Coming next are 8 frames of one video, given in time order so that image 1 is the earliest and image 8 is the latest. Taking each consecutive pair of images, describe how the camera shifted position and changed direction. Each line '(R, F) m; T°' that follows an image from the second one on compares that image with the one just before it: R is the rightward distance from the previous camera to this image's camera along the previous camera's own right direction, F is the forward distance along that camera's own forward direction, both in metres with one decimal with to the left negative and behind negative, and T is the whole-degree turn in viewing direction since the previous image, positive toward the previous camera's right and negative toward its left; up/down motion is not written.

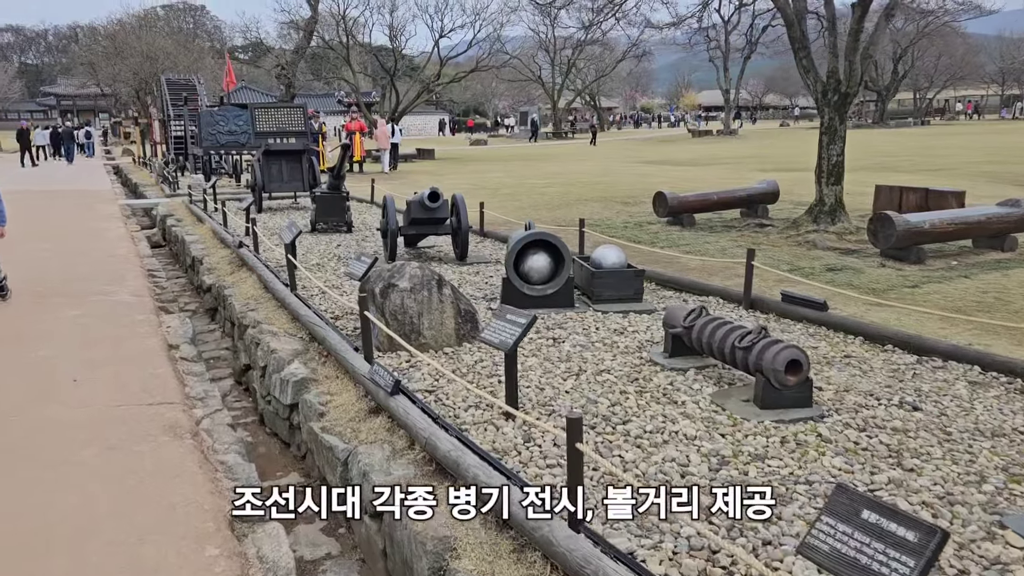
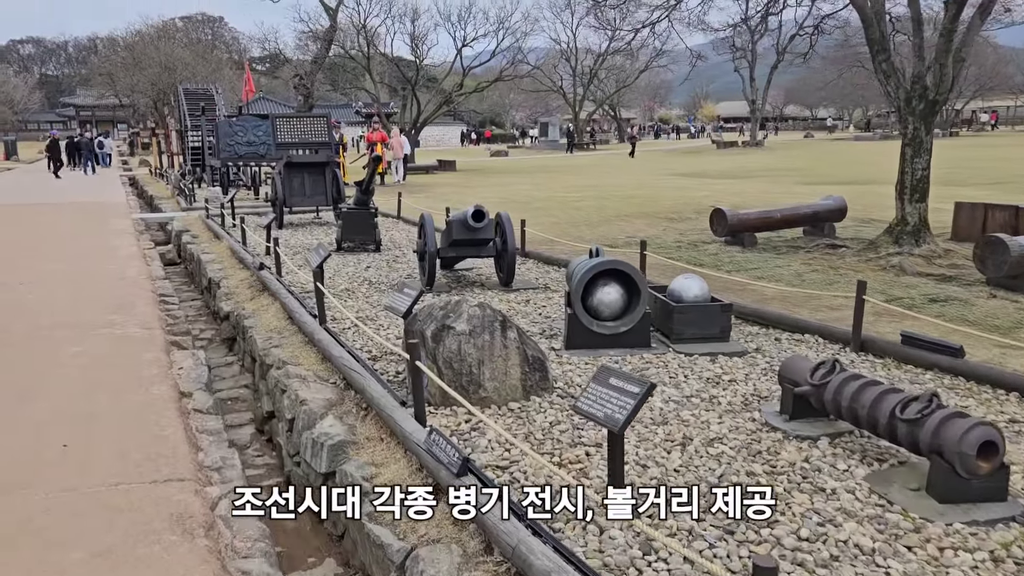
(-0.3, +0.8) m; -1°
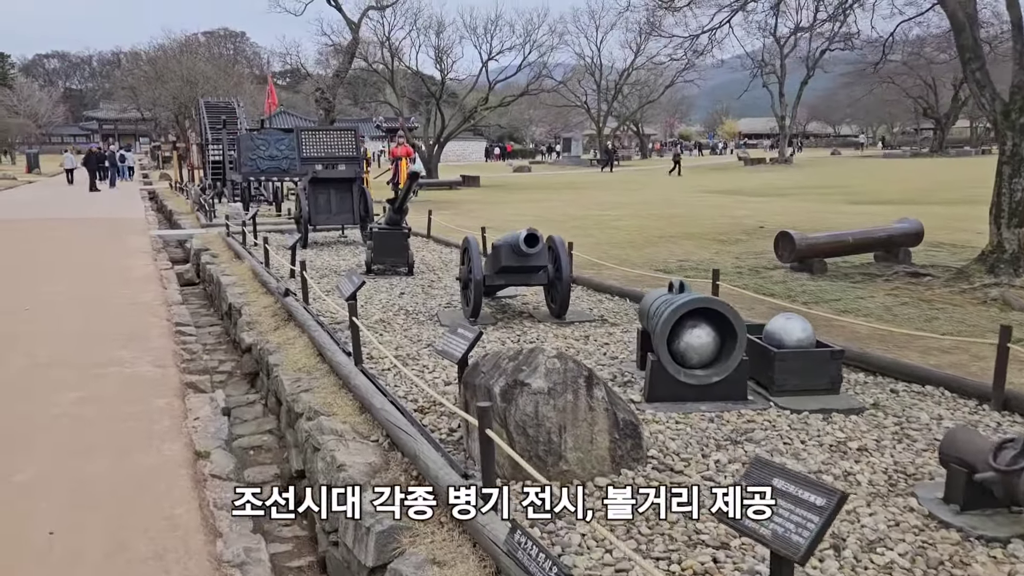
(-0.3, +0.8) m; -1°
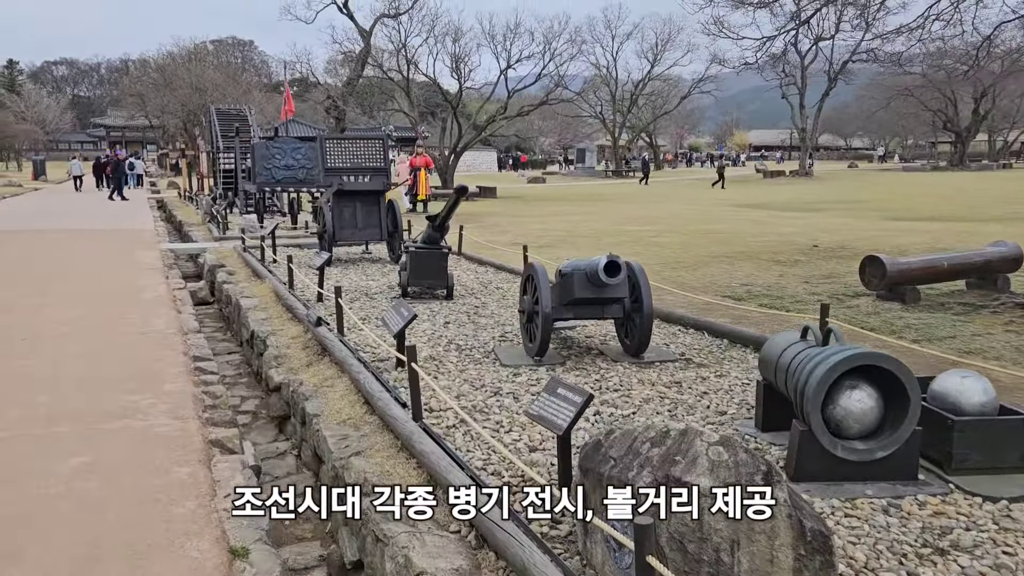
(-0.5, +0.9) m; 0°
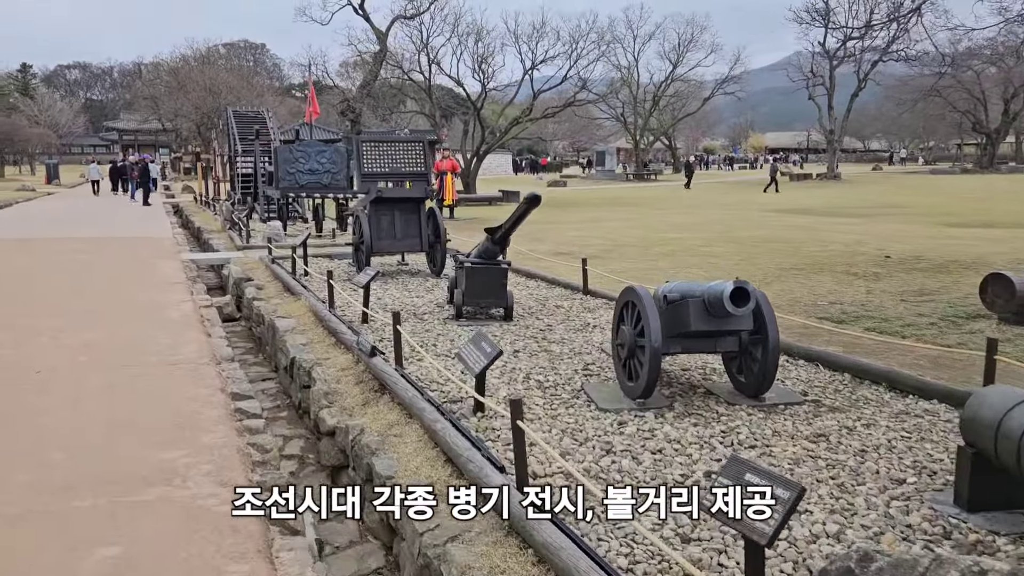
(-0.5, +0.9) m; -1°
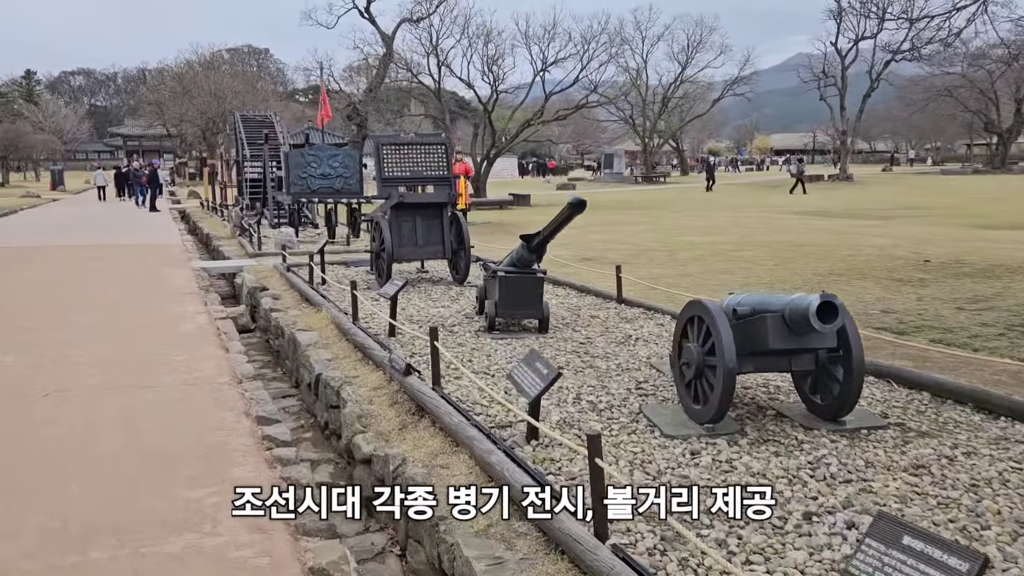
(-0.3, +0.4) m; 0°
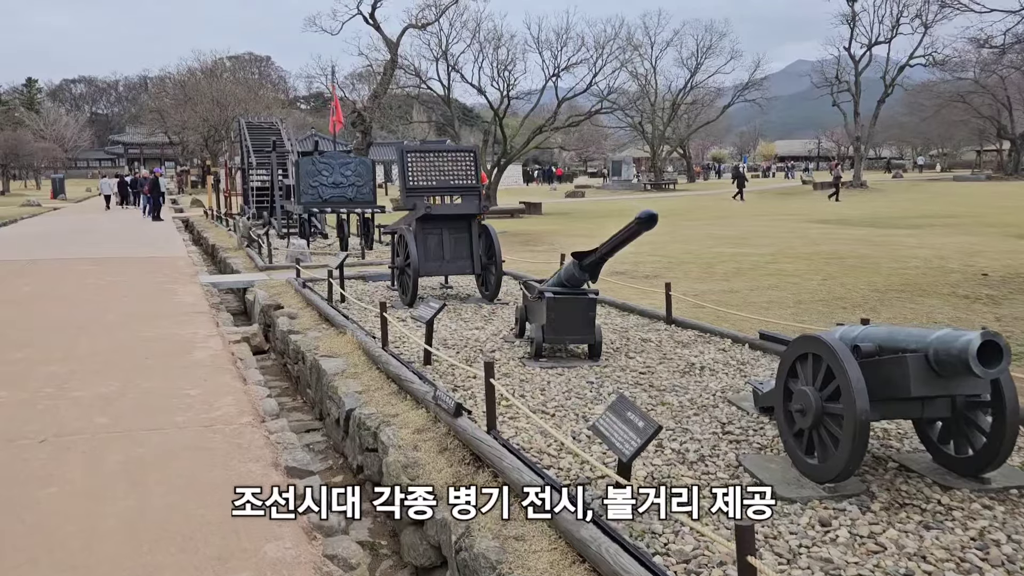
(-0.4, +0.7) m; 0°
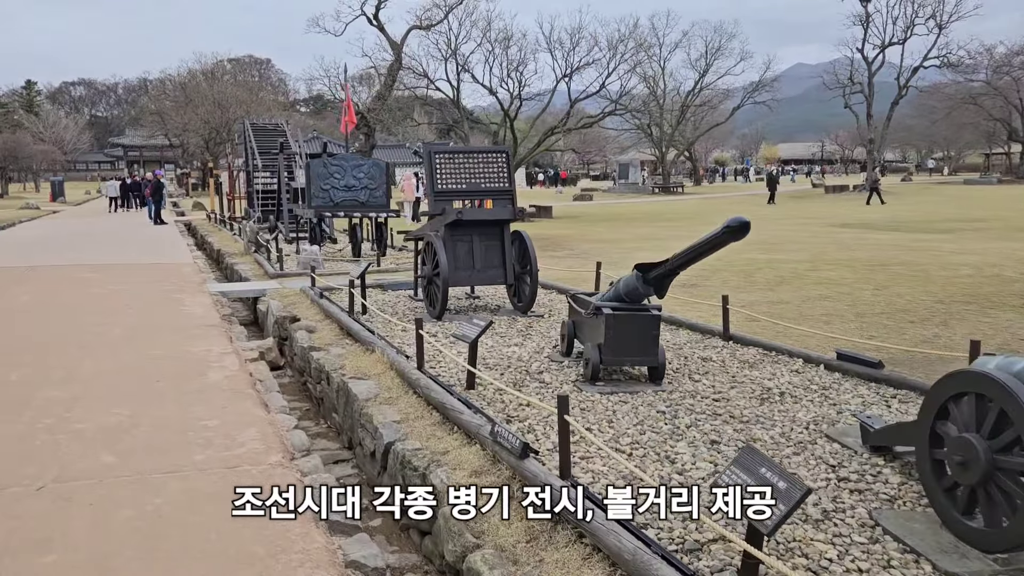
(-0.4, +0.7) m; 0°
